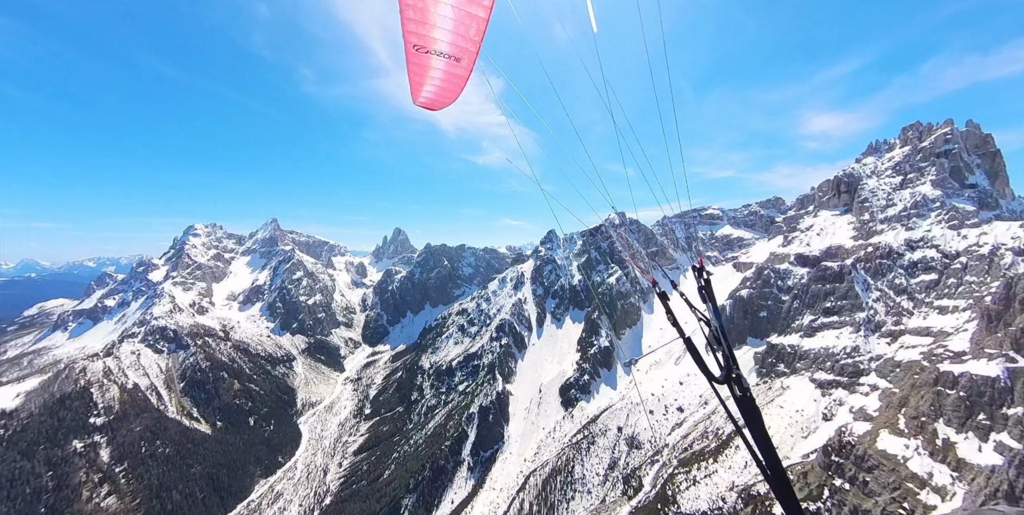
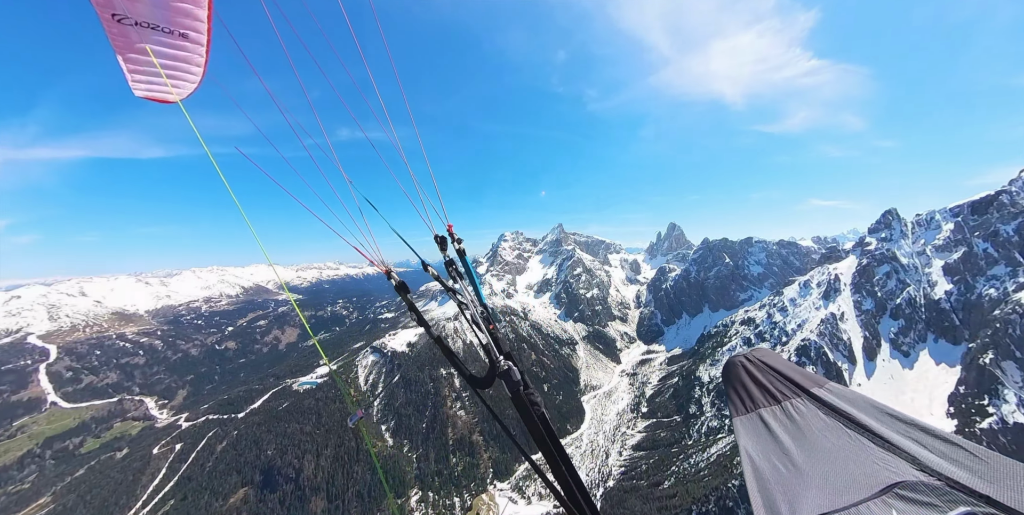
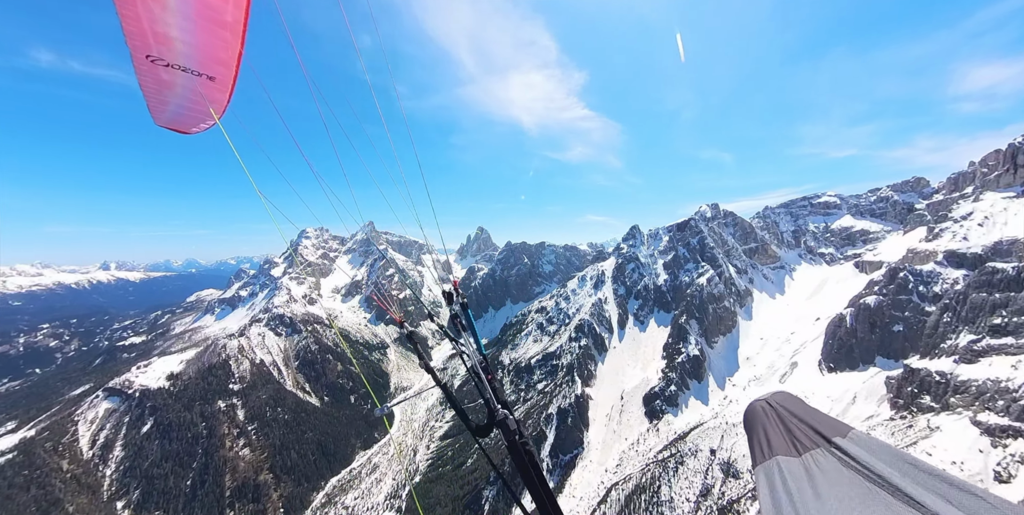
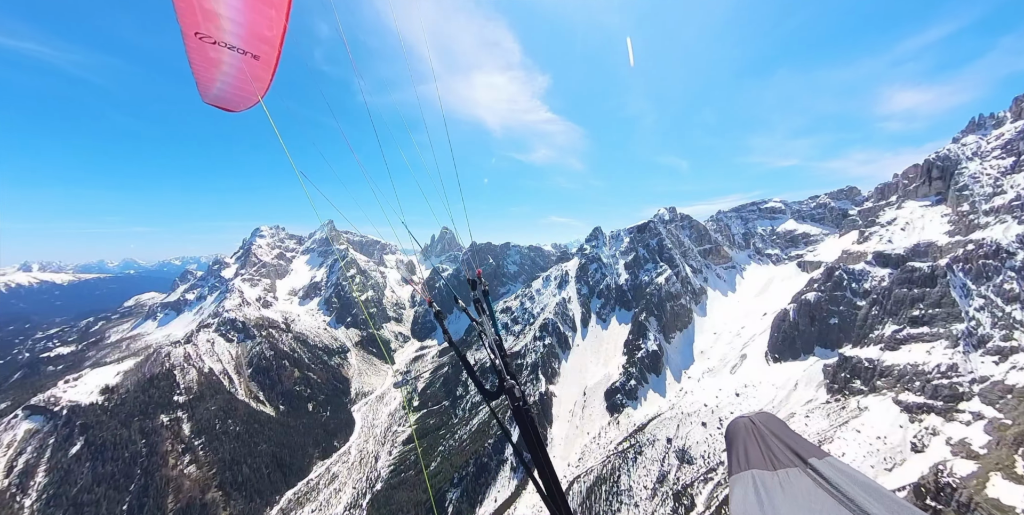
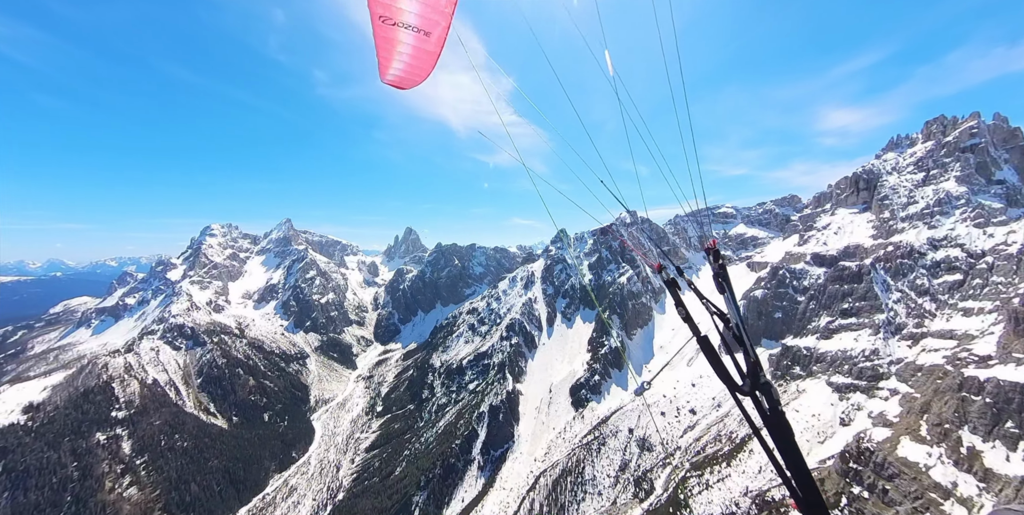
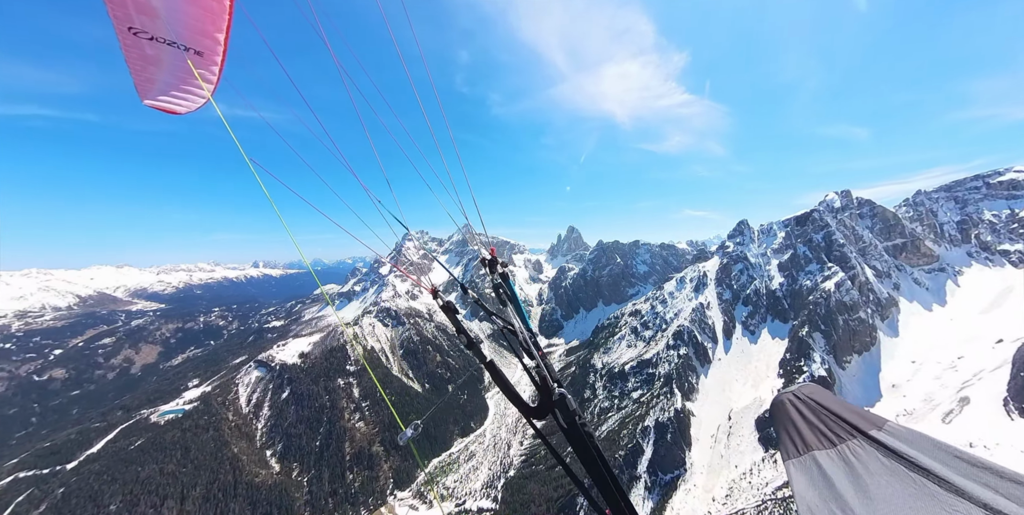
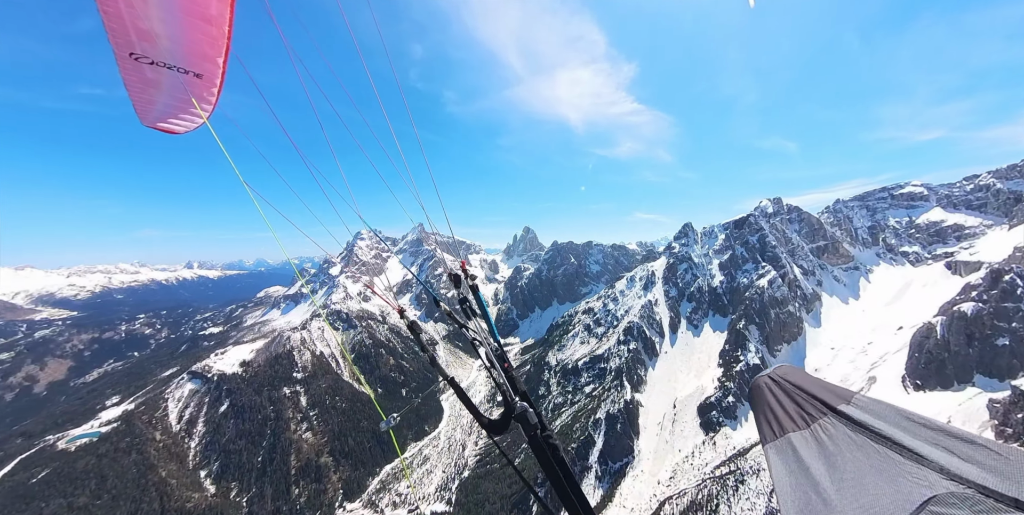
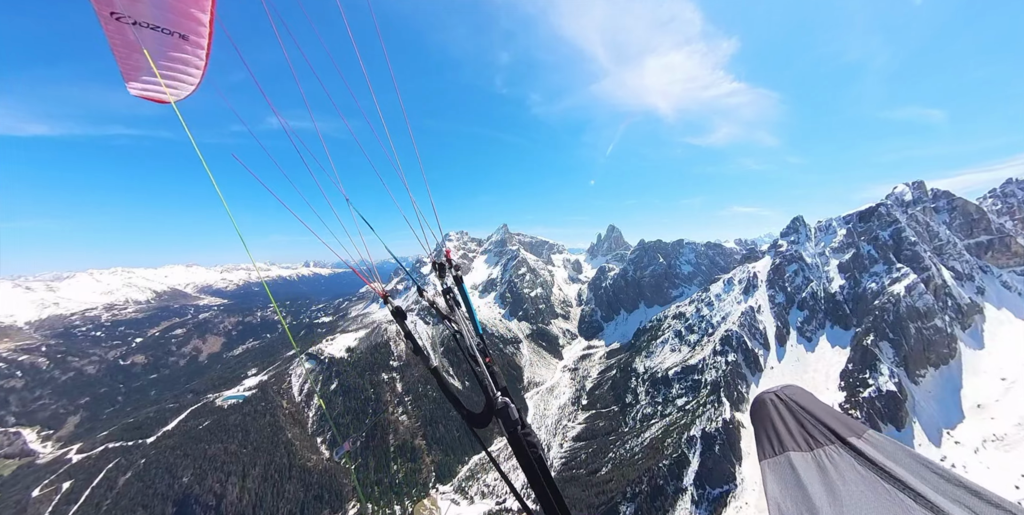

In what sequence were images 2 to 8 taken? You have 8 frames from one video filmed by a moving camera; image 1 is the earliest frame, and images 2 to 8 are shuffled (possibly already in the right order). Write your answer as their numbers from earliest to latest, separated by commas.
5, 4, 3, 7, 6, 8, 2
